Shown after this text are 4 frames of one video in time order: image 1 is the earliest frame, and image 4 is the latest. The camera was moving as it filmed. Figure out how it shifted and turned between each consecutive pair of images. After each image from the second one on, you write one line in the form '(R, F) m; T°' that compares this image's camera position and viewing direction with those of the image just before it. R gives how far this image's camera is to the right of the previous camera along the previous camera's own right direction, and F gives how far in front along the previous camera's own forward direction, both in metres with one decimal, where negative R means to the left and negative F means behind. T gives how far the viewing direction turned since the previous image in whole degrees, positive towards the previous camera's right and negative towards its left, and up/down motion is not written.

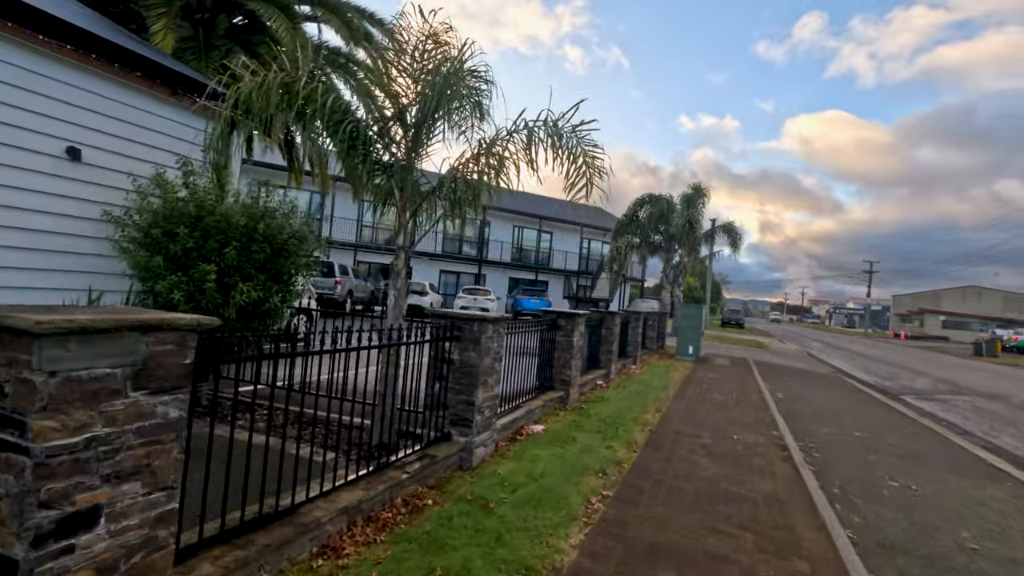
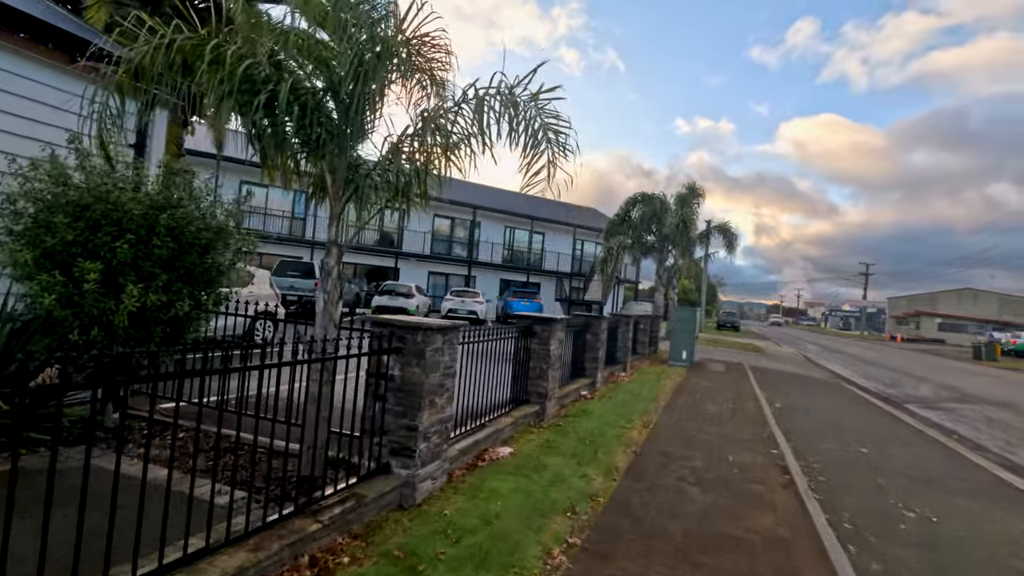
(+0.4, +0.8) m; 0°
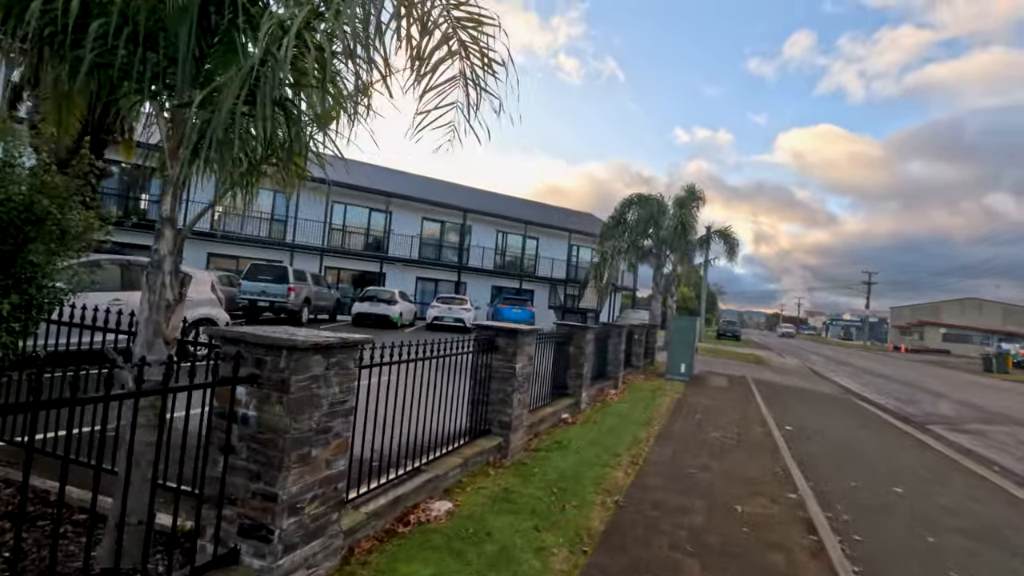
(+0.5, +1.3) m; 0°
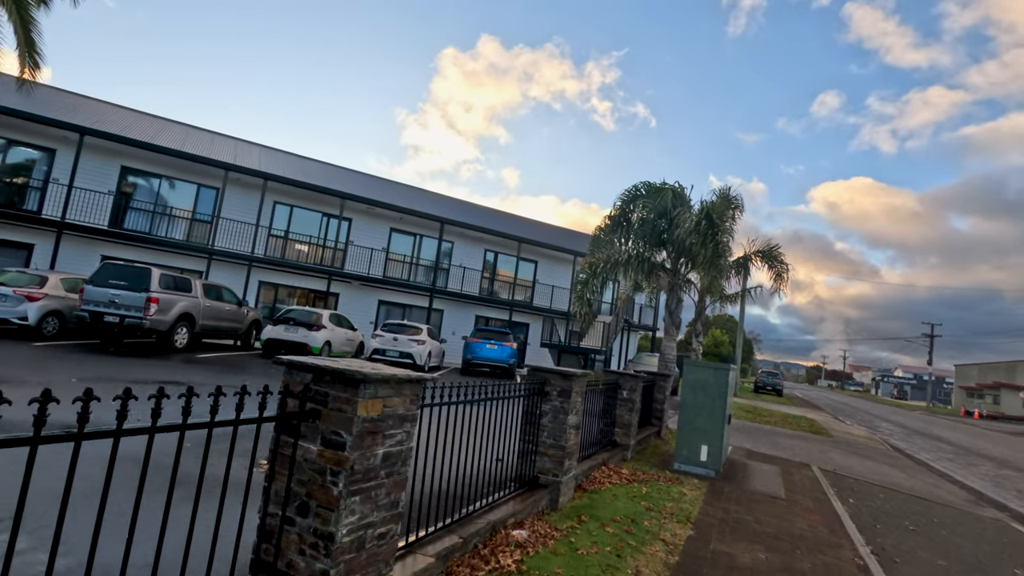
(+2.2, +6.1) m; -3°
